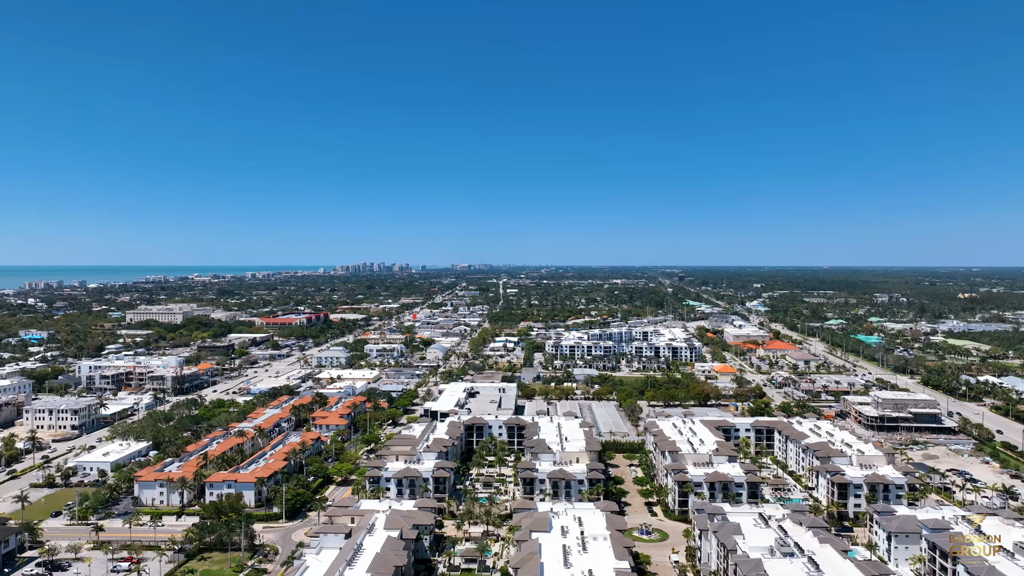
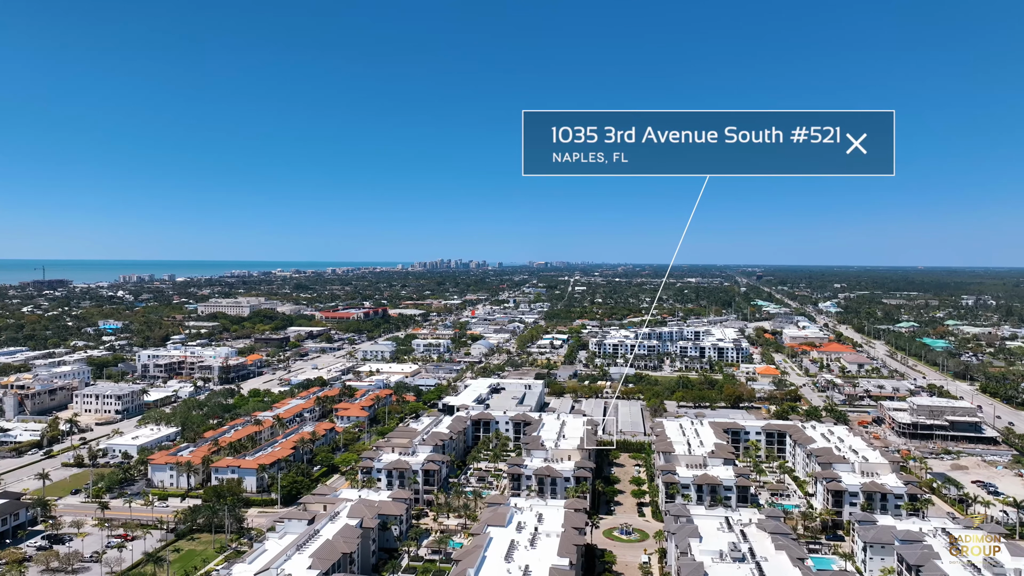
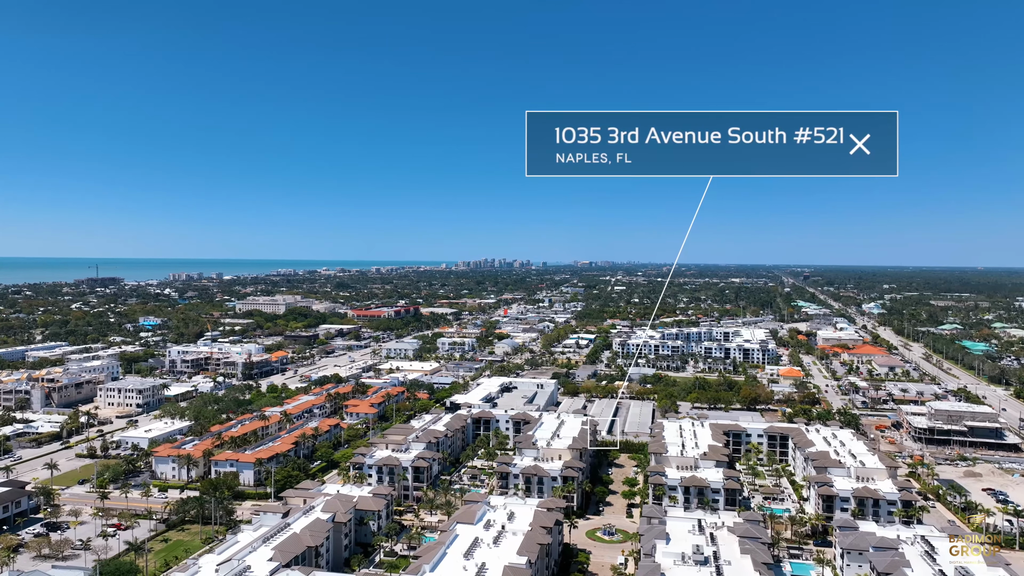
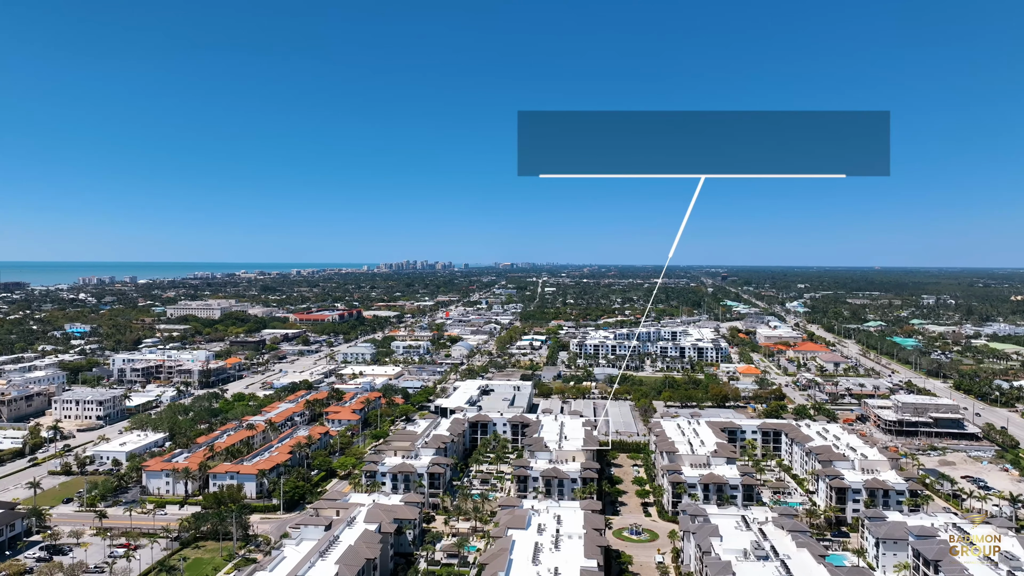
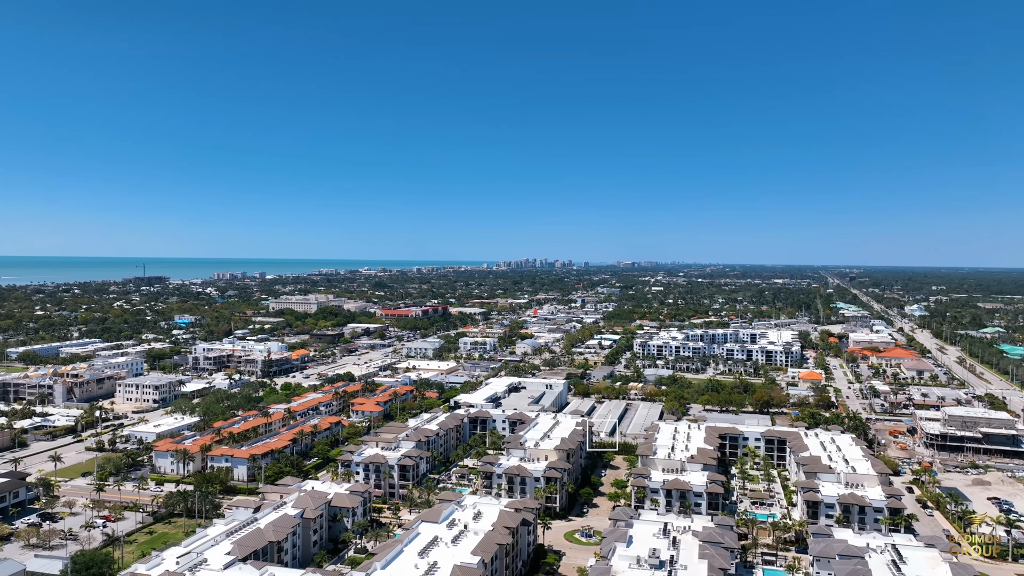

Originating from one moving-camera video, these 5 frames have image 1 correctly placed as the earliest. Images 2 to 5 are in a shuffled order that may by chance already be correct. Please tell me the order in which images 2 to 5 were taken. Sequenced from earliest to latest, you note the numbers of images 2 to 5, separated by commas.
4, 2, 3, 5
